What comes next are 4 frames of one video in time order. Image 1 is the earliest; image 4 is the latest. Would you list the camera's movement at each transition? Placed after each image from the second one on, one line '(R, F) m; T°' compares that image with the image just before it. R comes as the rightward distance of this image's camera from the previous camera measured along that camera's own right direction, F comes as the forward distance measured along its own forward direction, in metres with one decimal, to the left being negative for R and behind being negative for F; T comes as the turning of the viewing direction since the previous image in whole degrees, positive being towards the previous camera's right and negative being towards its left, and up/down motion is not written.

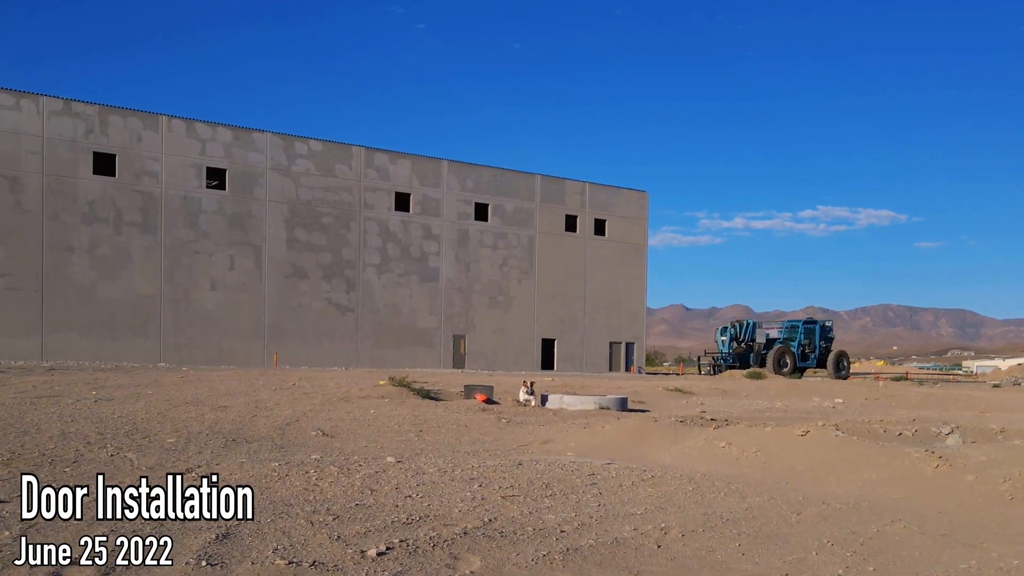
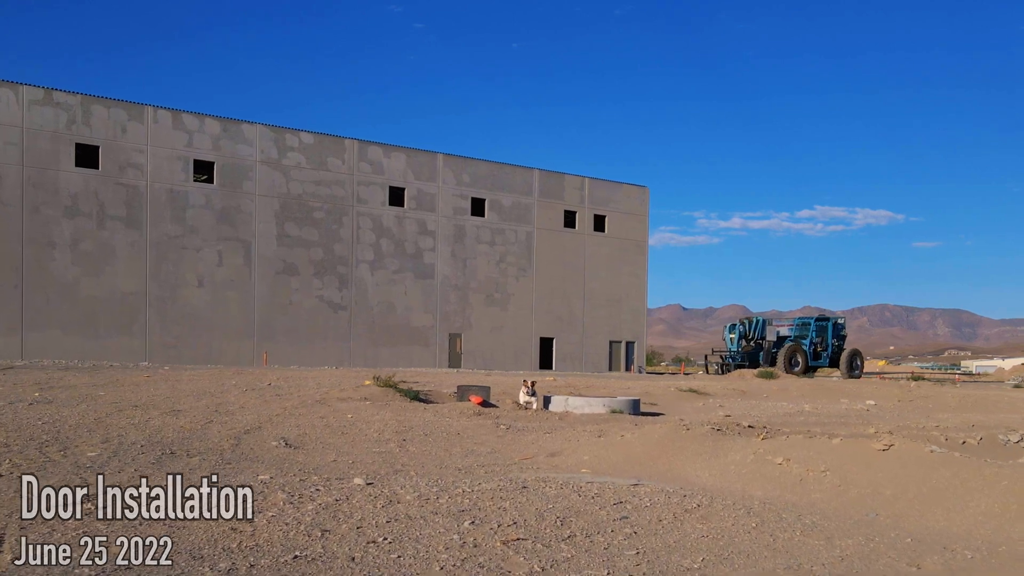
(0.0, +1.4) m; 0°
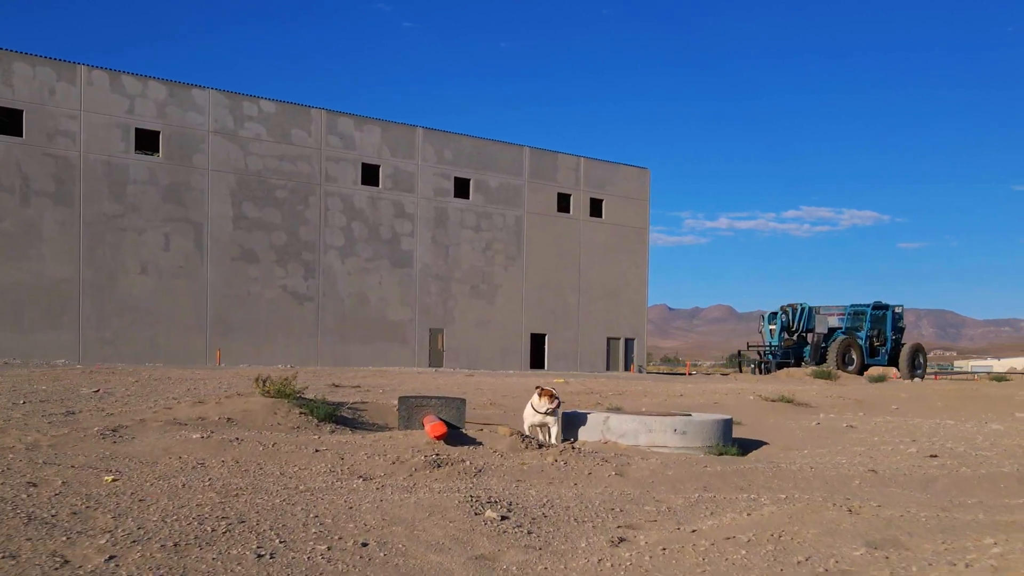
(-0.1, +5.2) m; +1°
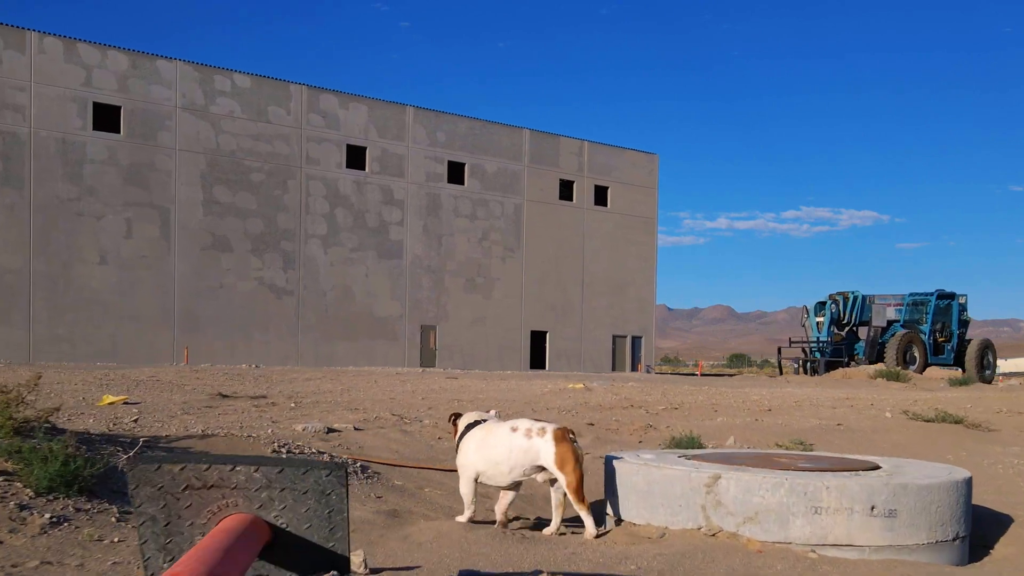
(0.0, +3.6) m; 0°
